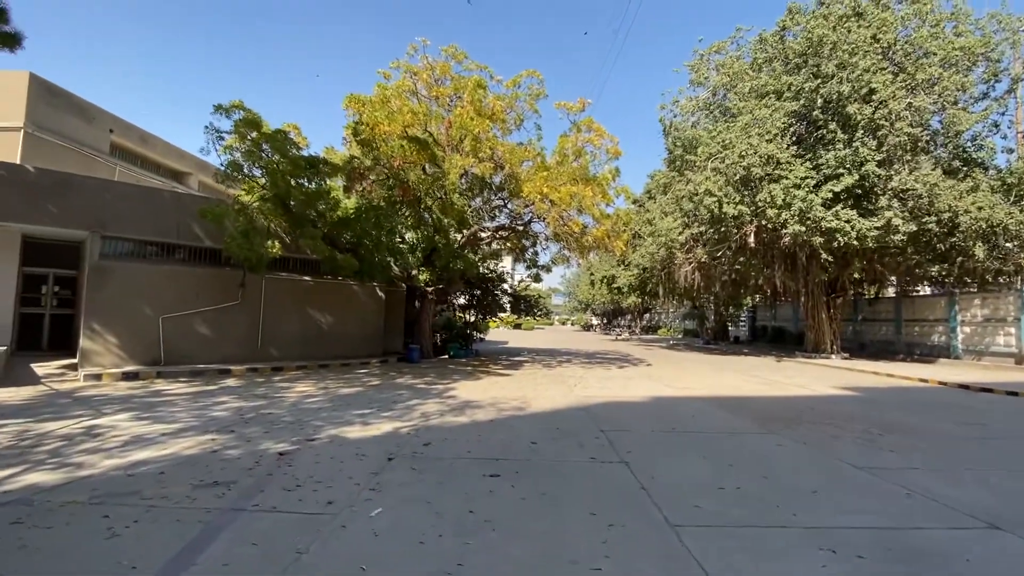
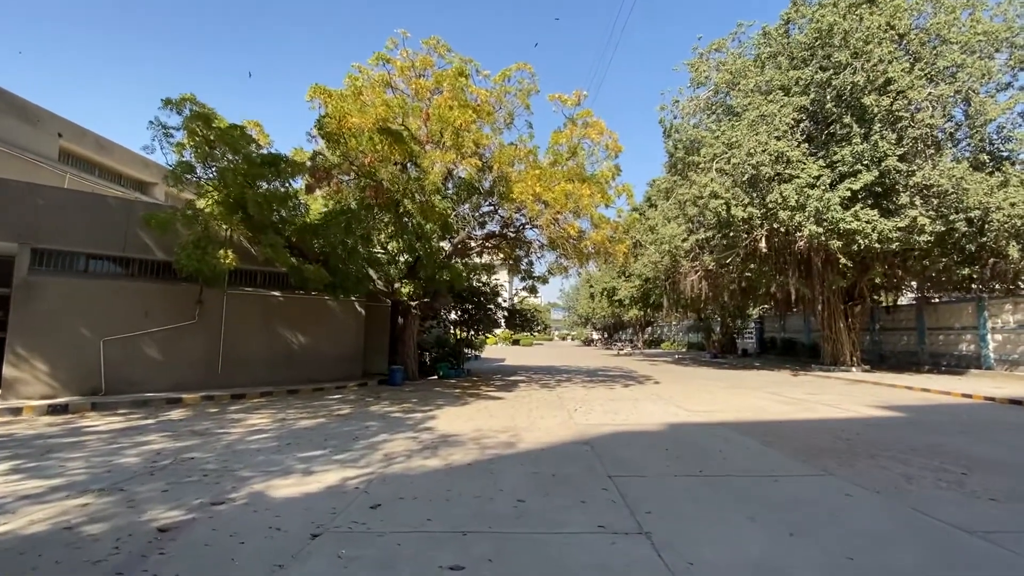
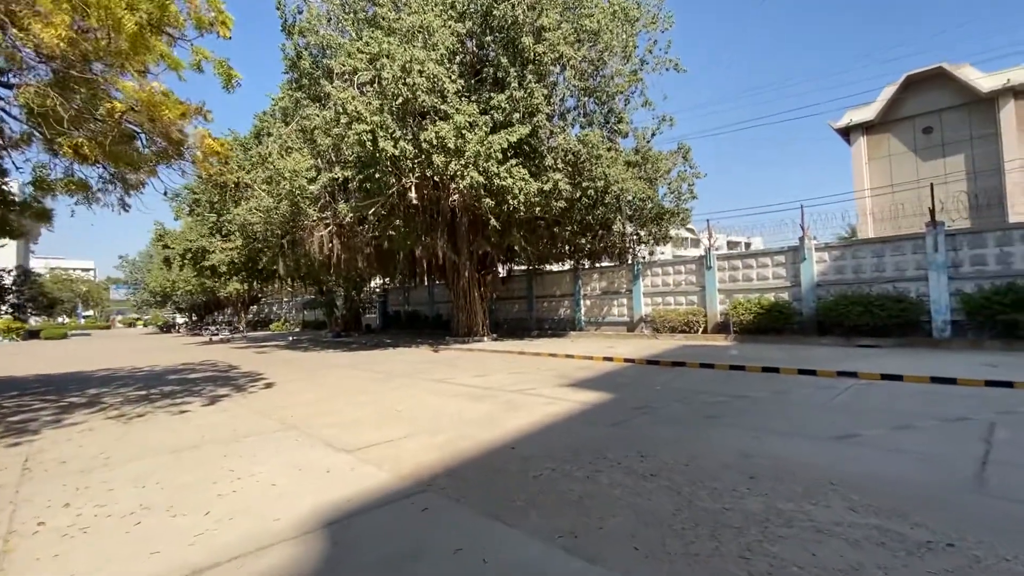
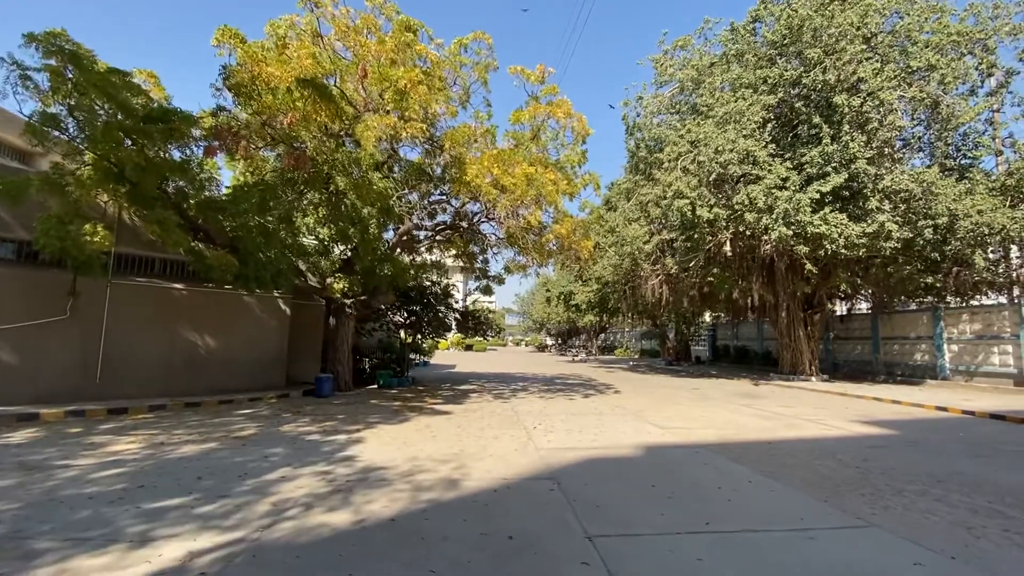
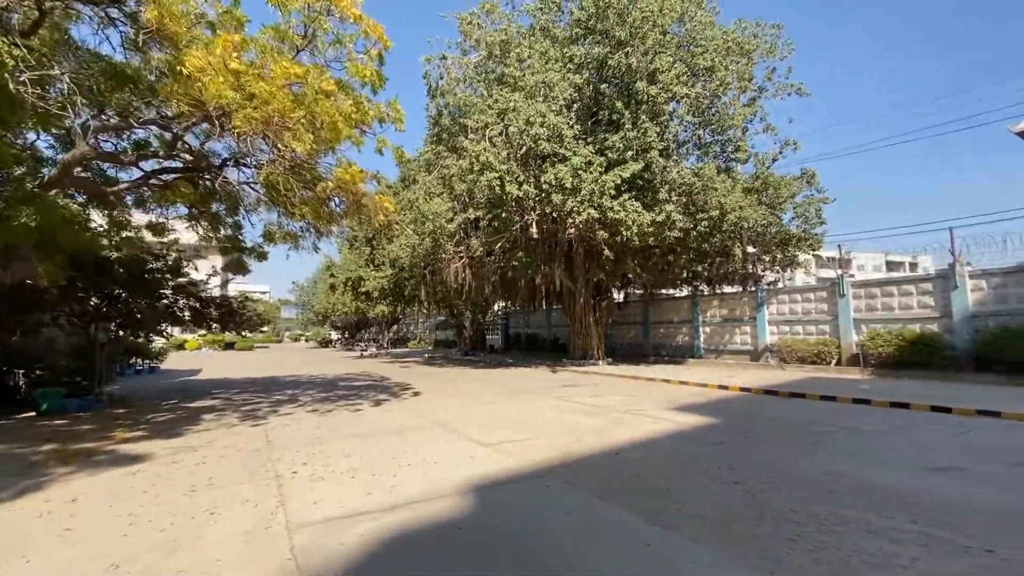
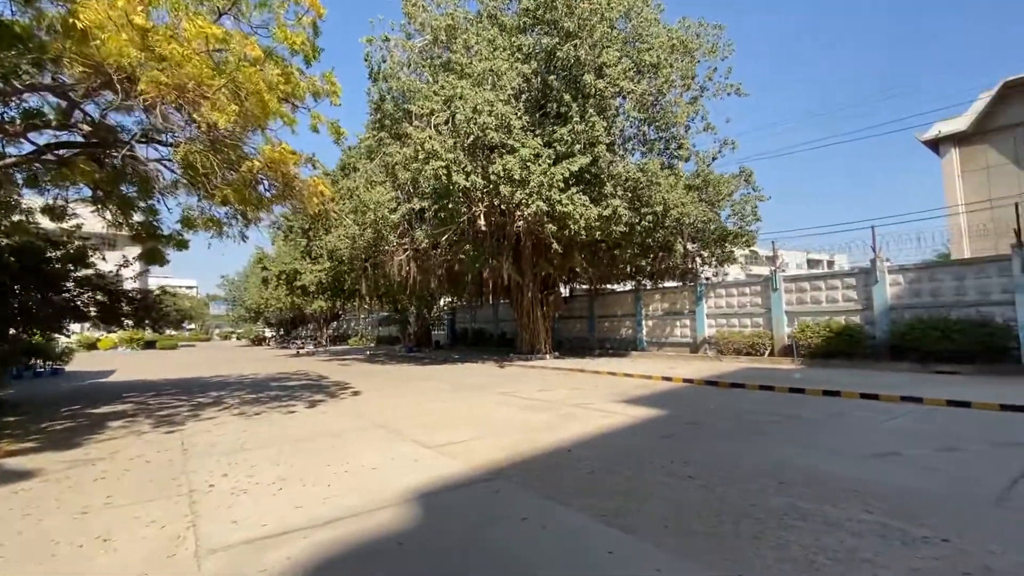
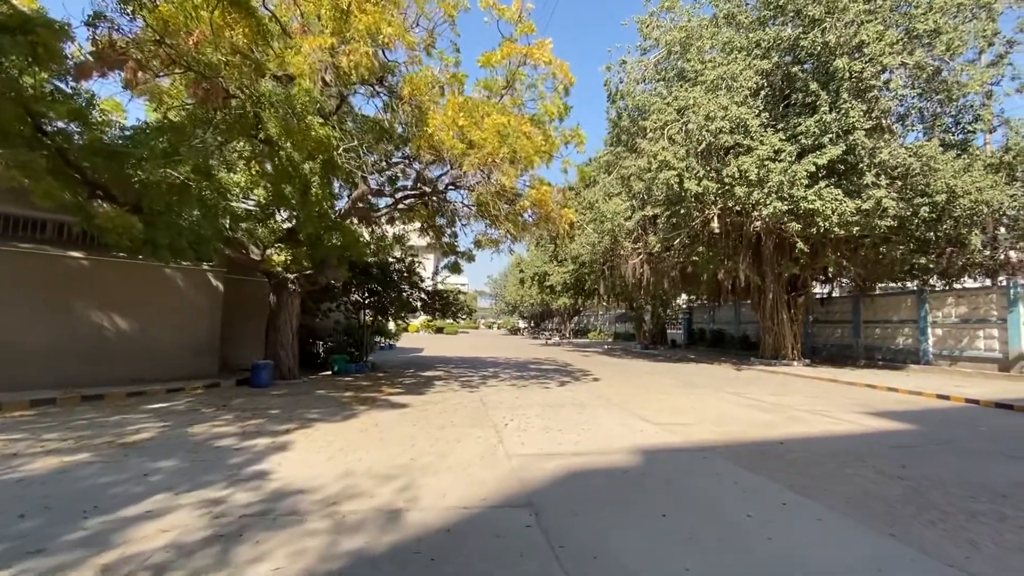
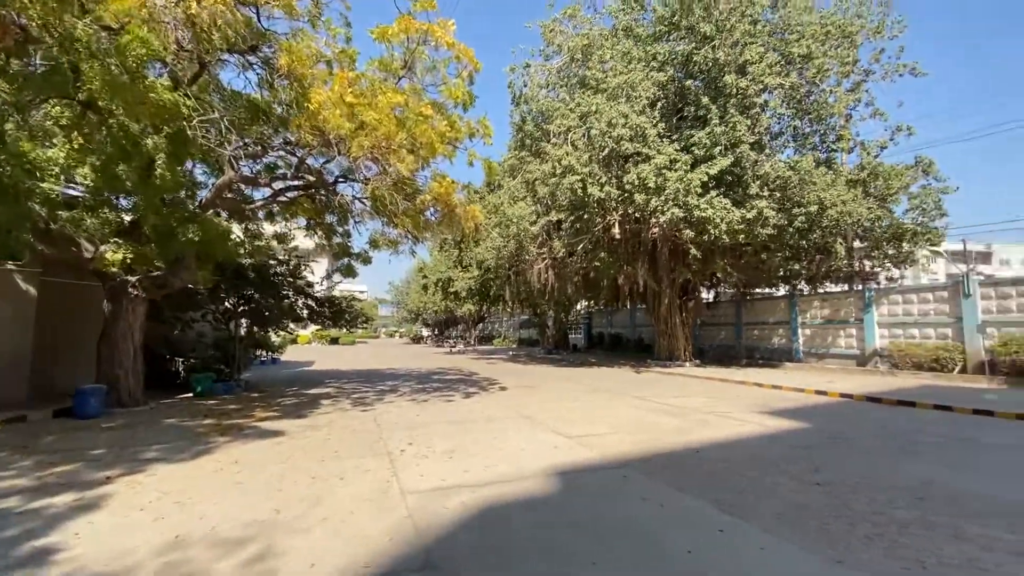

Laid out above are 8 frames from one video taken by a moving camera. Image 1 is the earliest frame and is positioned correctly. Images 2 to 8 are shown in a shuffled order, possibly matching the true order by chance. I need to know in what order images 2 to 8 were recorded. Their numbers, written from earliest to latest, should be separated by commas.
2, 4, 7, 8, 5, 6, 3
